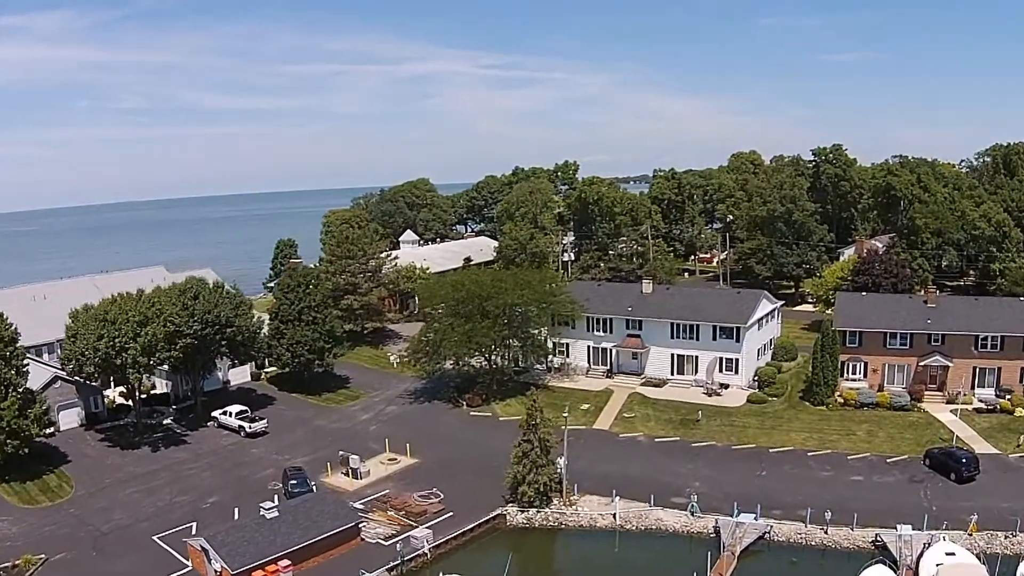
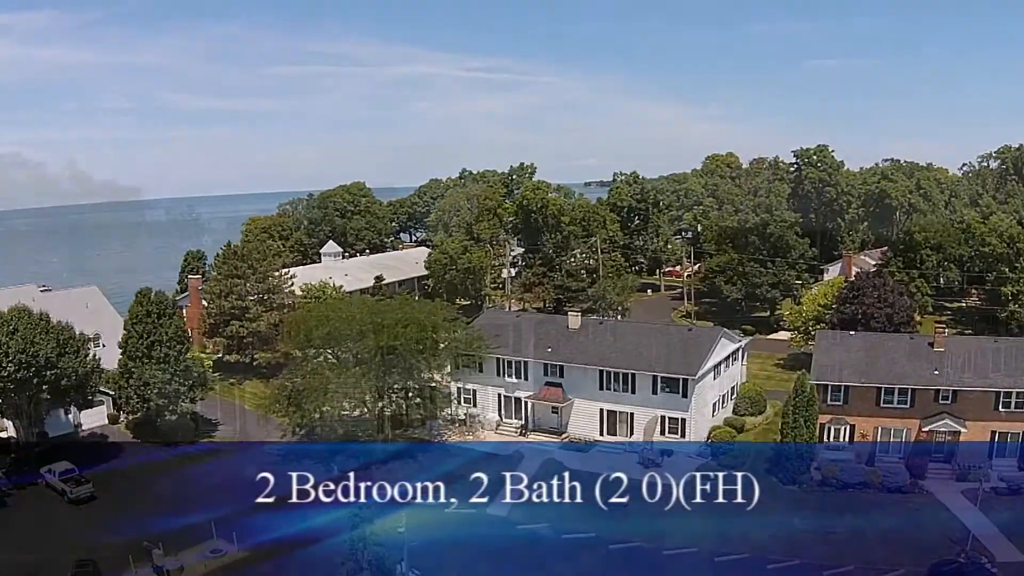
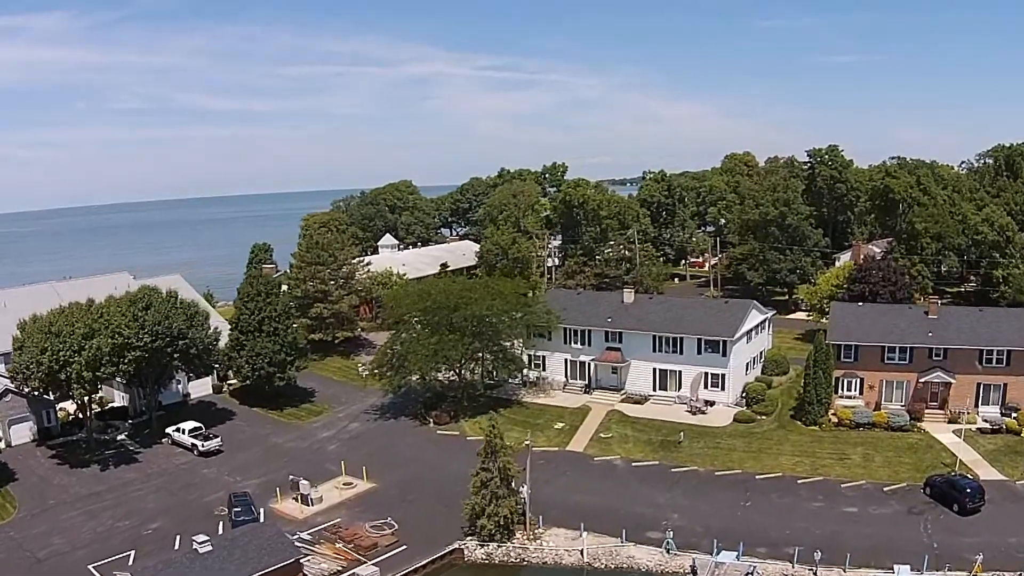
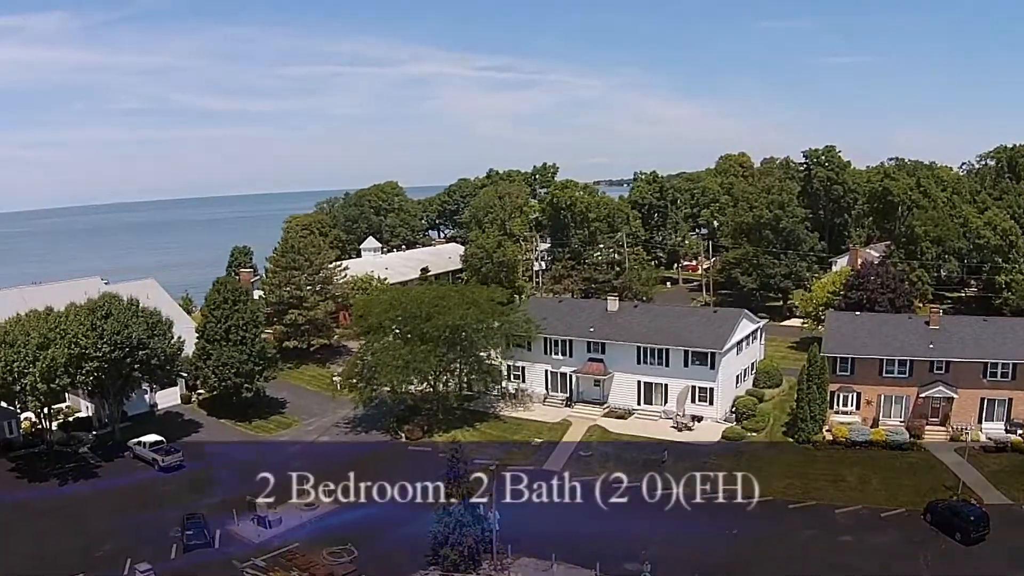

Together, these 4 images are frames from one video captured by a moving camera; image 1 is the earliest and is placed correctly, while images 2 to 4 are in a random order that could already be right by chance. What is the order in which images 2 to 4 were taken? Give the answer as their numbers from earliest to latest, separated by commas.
3, 4, 2
